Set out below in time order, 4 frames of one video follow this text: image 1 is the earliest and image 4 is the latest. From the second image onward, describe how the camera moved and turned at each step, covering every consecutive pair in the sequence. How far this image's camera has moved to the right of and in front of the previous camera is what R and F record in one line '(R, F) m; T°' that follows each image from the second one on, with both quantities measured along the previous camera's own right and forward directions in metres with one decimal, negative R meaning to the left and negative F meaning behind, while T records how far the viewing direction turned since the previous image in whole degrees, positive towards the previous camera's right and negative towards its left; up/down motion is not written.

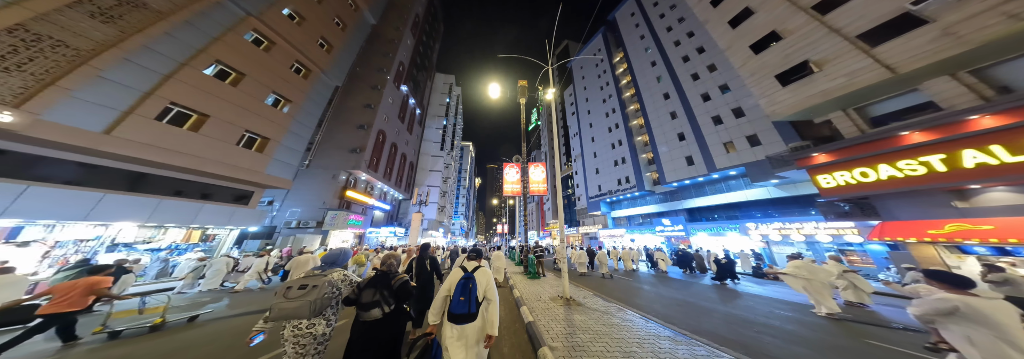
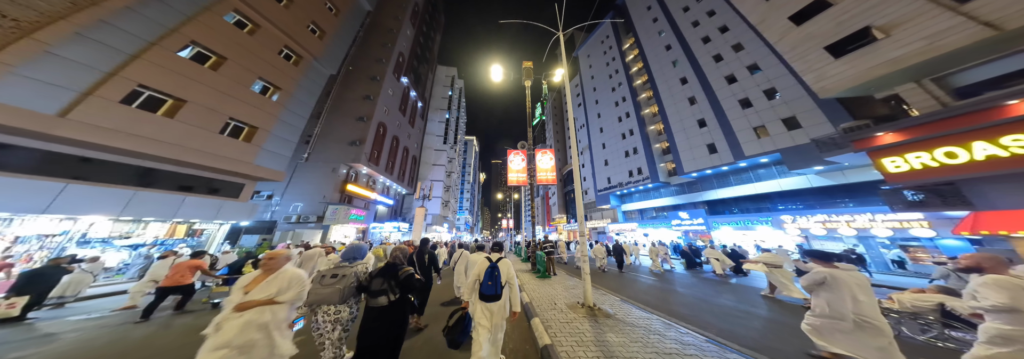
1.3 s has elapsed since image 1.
(-0.1, +1.2) m; -1°
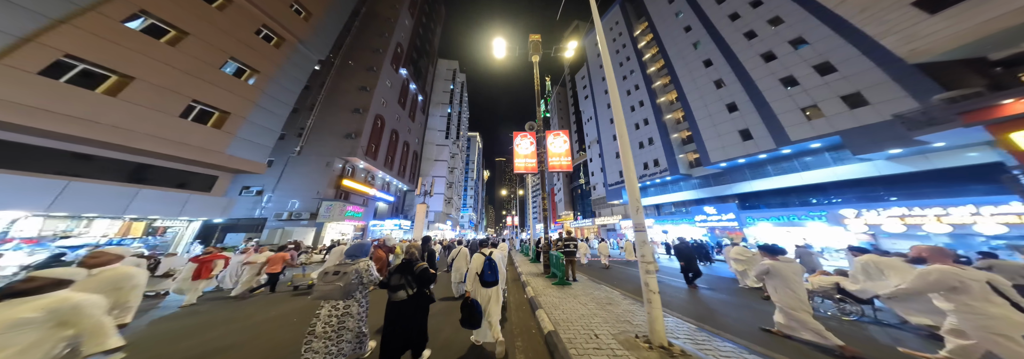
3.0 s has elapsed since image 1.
(-0.2, +1.7) m; -1°
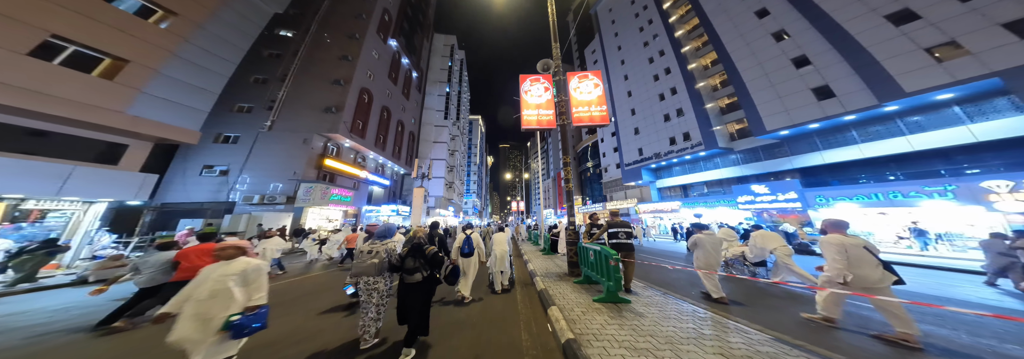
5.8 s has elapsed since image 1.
(-0.2, +2.9) m; -1°
